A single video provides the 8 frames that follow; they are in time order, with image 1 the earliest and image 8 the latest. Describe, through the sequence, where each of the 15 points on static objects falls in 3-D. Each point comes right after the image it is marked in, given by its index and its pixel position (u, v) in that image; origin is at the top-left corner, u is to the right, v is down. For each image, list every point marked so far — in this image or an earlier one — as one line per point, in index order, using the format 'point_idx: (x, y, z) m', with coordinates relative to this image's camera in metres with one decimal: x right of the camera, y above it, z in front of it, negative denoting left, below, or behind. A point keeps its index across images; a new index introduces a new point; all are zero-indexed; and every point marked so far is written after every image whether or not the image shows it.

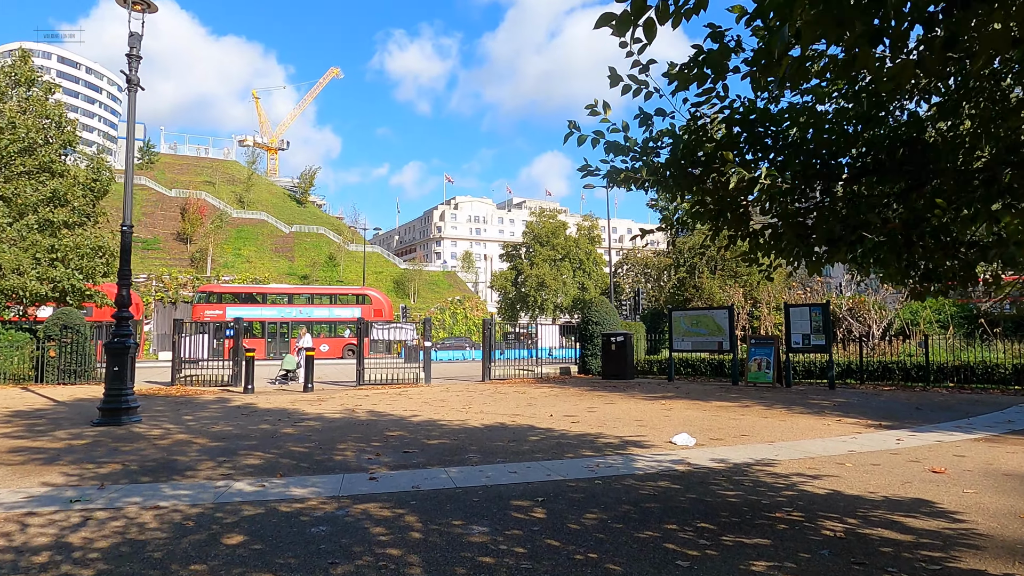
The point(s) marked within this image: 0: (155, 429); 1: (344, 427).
0: (-5.6, -2.2, +10.4) m
1: (-2.7, -2.2, +10.5) m
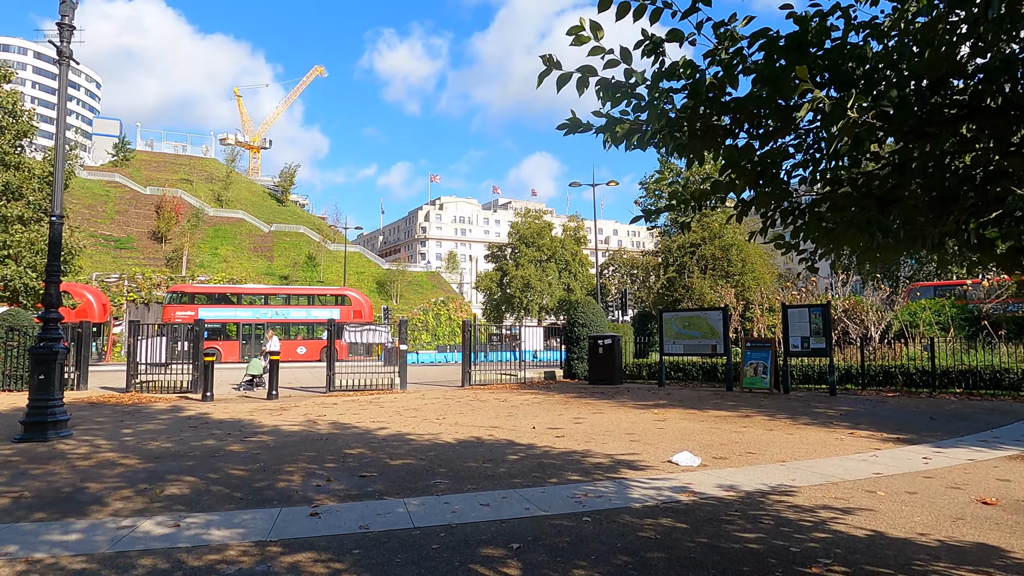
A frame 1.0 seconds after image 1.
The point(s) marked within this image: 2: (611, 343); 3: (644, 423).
0: (-5.9, -2.2, +9.2) m
1: (-3.0, -2.2, +9.3) m
2: (+2.8, -1.5, +18.8) m
3: (+2.1, -2.2, +10.5) m
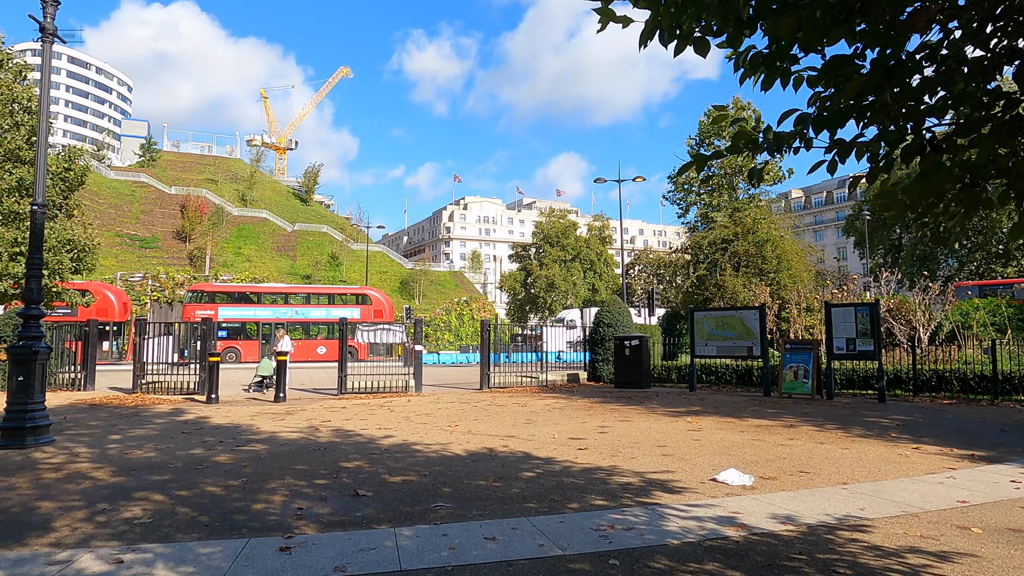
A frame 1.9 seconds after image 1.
0: (-5.7, -2.1, +8.4) m
1: (-2.8, -2.1, +8.5) m
2: (+3.4, -1.5, +17.7) m
3: (+2.4, -2.1, +9.5) m
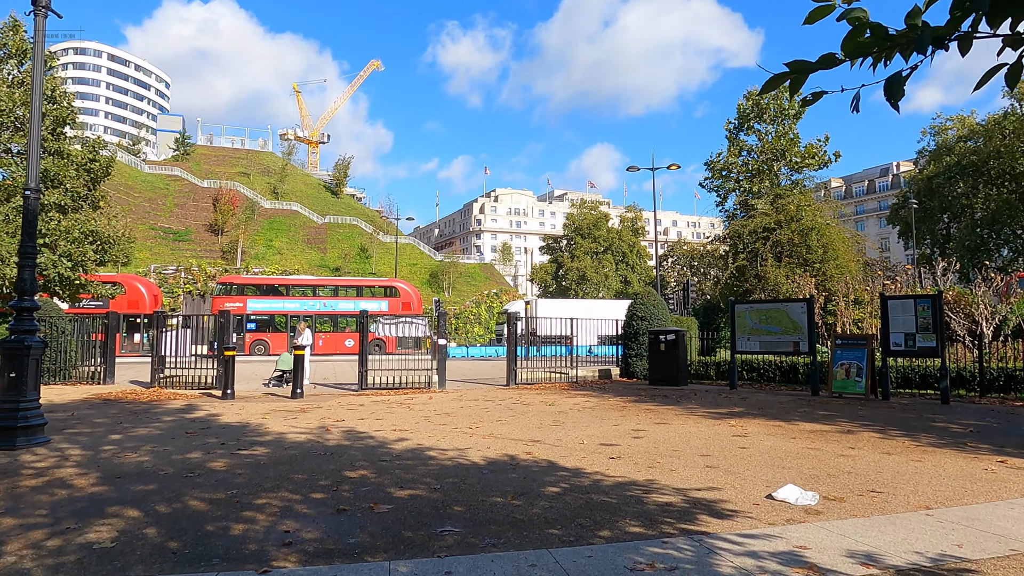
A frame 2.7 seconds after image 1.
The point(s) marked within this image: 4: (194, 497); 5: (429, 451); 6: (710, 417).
0: (-5.4, -2.0, +7.8) m
1: (-2.5, -2.0, +7.7) m
2: (+4.1, -1.3, +16.7) m
3: (+2.7, -2.0, +8.5) m
4: (-2.8, -1.9, +6.0) m
5: (-1.0, -2.0, +8.1) m
6: (+3.1, -2.0, +10.5) m
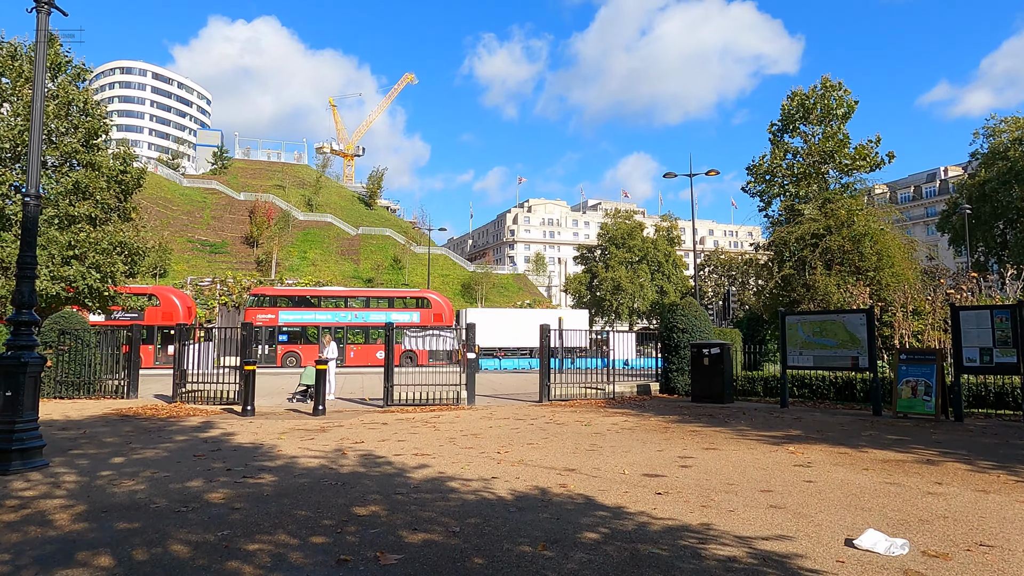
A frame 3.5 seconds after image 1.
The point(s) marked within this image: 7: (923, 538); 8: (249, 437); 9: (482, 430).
0: (-5.1, -2.1, +7.2) m
1: (-2.2, -2.1, +7.0) m
2: (+4.9, -1.5, +15.6) m
3: (+3.0, -2.1, +7.5) m
4: (-2.6, -2.0, +5.2) m
5: (-0.7, -2.1, +7.3) m
6: (+3.6, -2.2, +9.4) m
7: (+3.2, -1.9, +5.1) m
8: (-4.2, -2.4, +10.7) m
9: (-0.5, -2.4, +11.1) m
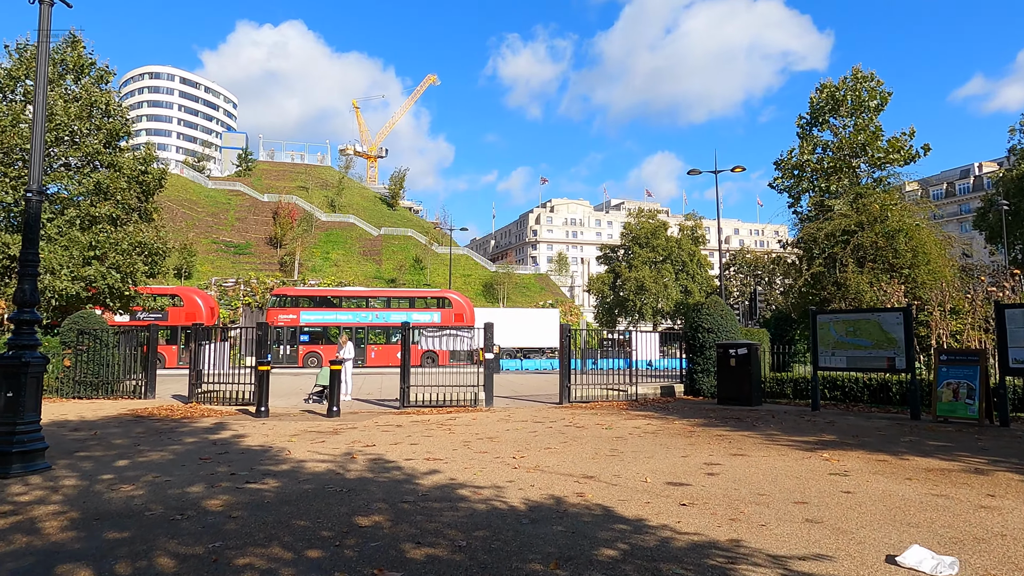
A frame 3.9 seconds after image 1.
0: (-5.0, -2.1, +7.0) m
1: (-2.0, -2.1, +6.6) m
2: (+5.3, -1.5, +15.0) m
3: (+3.2, -2.0, +6.9) m
4: (-2.5, -1.9, +4.9) m
5: (-0.5, -2.1, +6.9) m
6: (+3.8, -2.1, +8.9) m
7: (+3.2, -1.9, +4.6) m
8: (-4.0, -2.4, +10.4) m
9: (-0.2, -2.3, +10.7) m
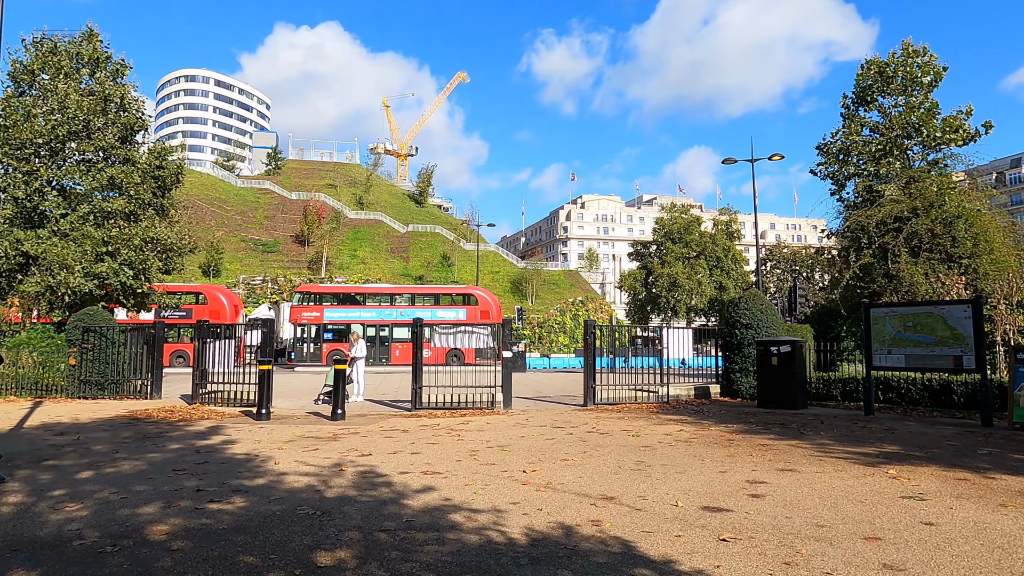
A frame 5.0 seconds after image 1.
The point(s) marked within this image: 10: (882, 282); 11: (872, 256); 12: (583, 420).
0: (-4.9, -2.0, +6.1) m
1: (-2.0, -2.0, +5.6) m
2: (+5.7, -1.3, +13.6) m
3: (+3.2, -1.9, +5.7) m
4: (-2.6, -1.8, +3.9) m
5: (-0.5, -1.9, +5.8) m
6: (+3.9, -2.0, +7.6) m
7: (+3.2, -1.7, +3.3) m
8: (-3.8, -2.3, +9.5) m
9: (0.0, -2.2, +9.6) m
10: (+10.5, +0.2, +18.7) m
11: (+10.4, +0.9, +19.2) m
12: (+1.2, -2.3, +11.6) m
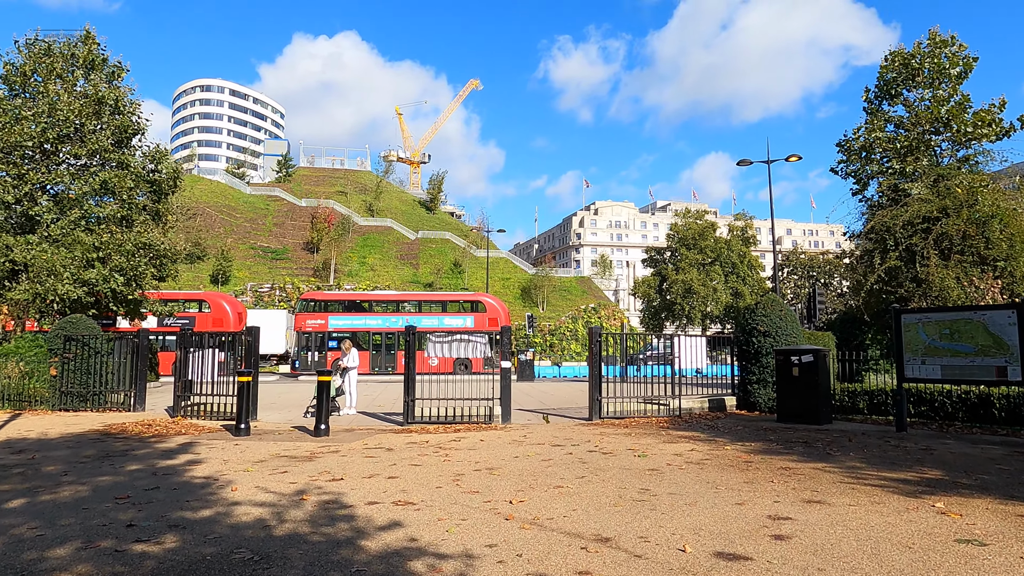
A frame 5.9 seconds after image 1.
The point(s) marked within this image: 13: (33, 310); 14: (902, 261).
0: (-5.1, -2.0, +5.3) m
1: (-2.2, -2.0, +4.7) m
2: (+5.7, -1.4, +12.5) m
3: (+3.0, -1.9, +4.7) m
4: (-2.8, -1.8, +3.0) m
5: (-0.7, -2.0, +4.8) m
6: (+3.8, -2.0, +6.5) m
7: (+2.9, -1.7, +2.3) m
8: (-3.9, -2.3, +8.6) m
9: (-0.1, -2.2, +8.6) m
10: (+10.5, +0.1, +17.6) m
11: (+10.5, +0.8, +18.1) m
12: (+1.2, -2.4, +10.6) m
13: (-14.4, -0.7, +19.9) m
14: (+10.6, +0.7, +18.1) m
